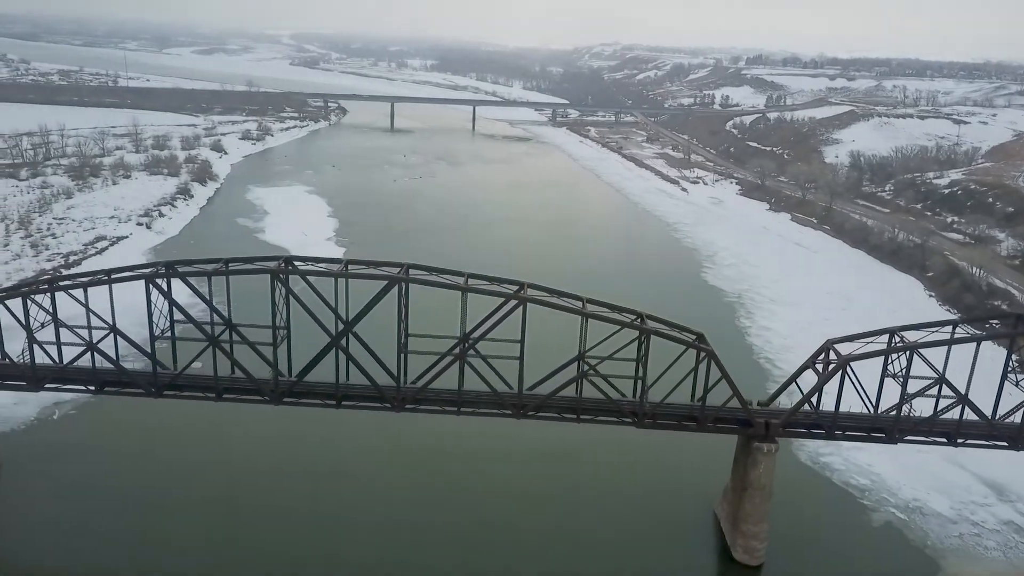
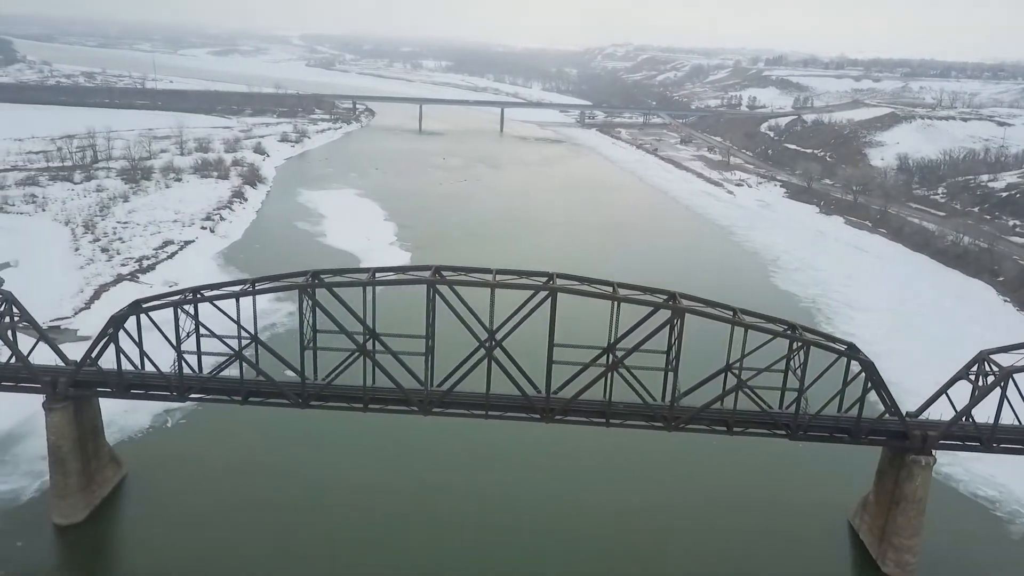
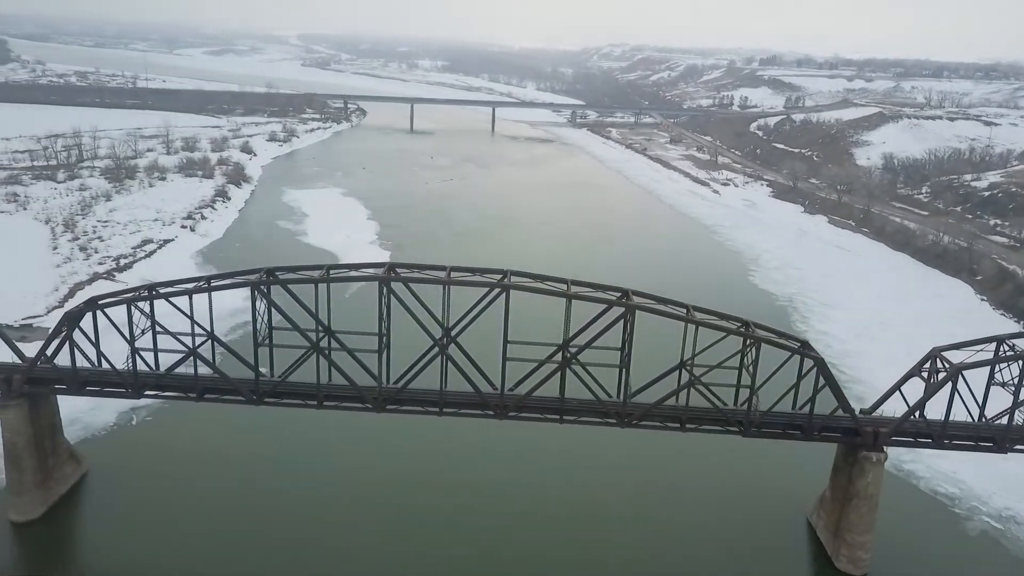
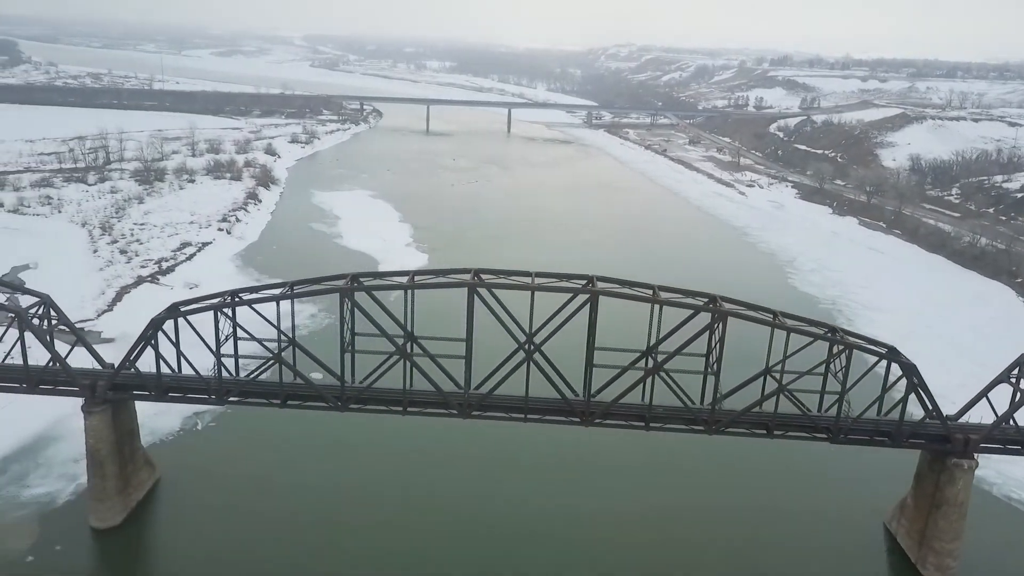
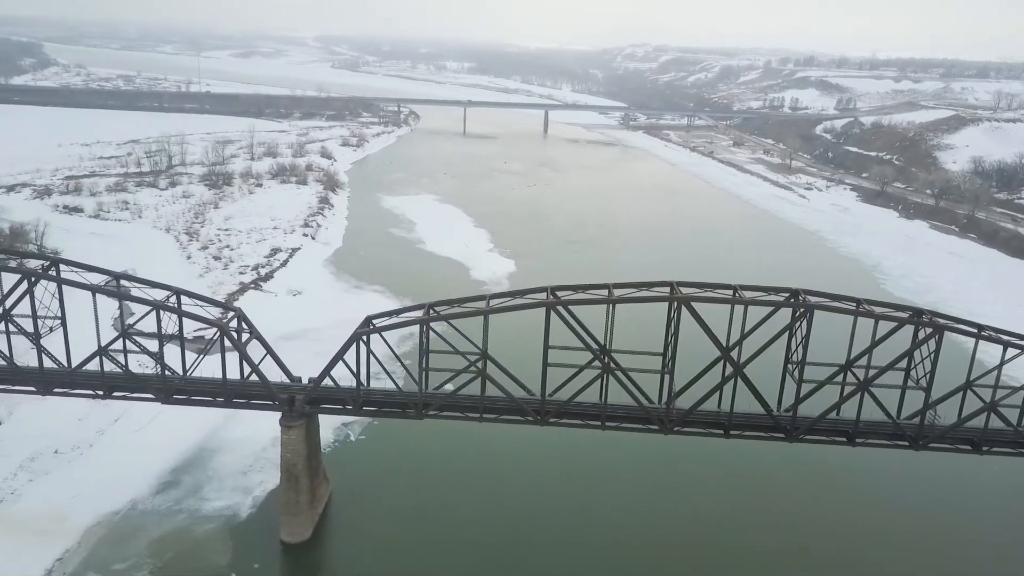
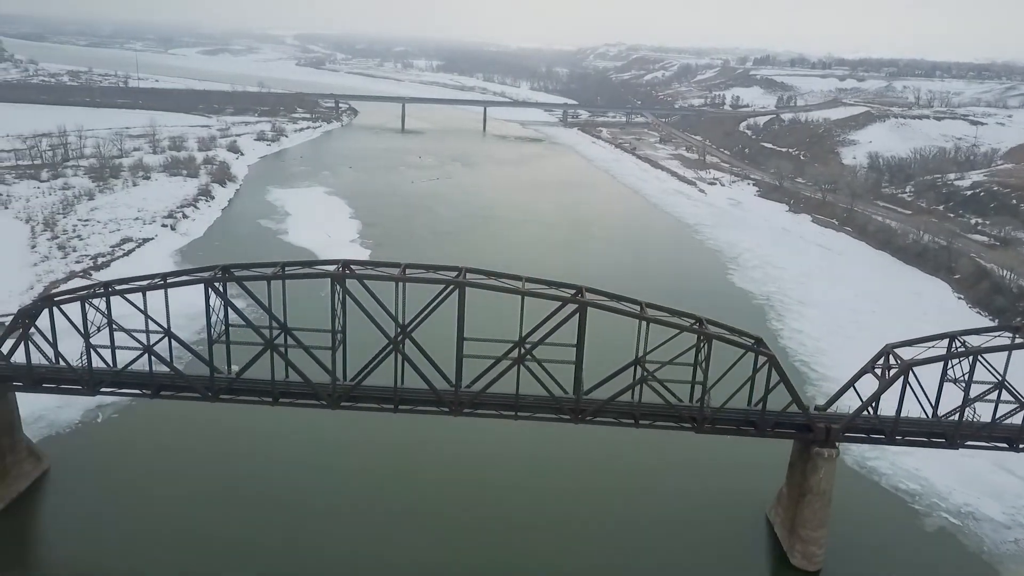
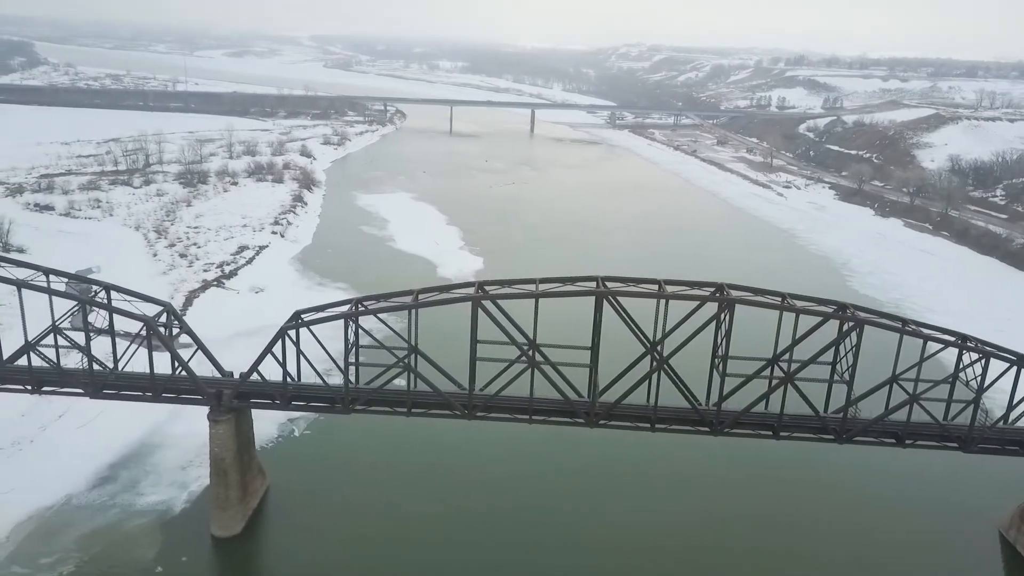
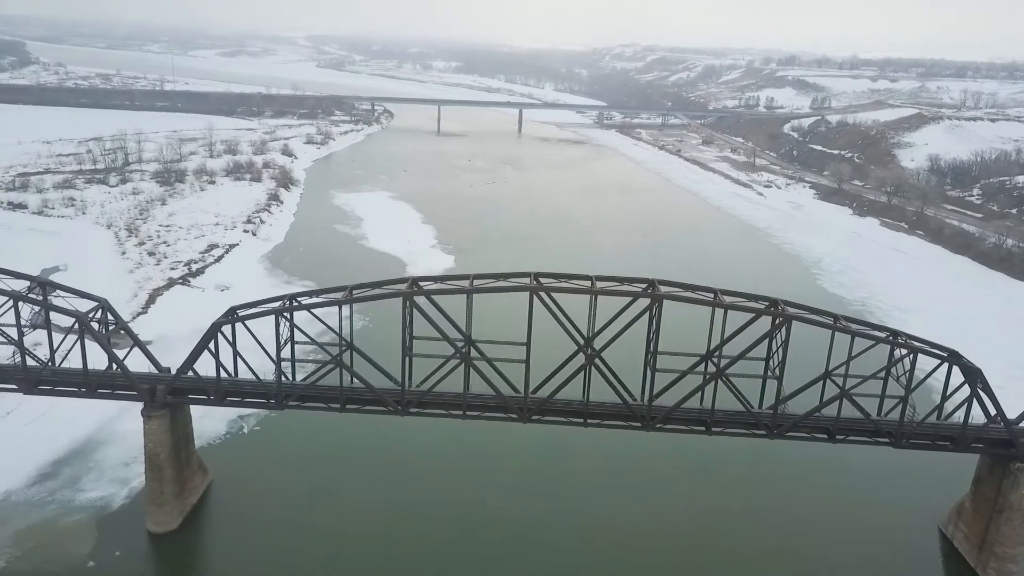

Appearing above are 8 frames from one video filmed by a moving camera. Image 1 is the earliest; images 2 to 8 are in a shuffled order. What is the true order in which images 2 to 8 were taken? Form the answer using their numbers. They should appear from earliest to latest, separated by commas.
6, 3, 2, 4, 8, 7, 5
